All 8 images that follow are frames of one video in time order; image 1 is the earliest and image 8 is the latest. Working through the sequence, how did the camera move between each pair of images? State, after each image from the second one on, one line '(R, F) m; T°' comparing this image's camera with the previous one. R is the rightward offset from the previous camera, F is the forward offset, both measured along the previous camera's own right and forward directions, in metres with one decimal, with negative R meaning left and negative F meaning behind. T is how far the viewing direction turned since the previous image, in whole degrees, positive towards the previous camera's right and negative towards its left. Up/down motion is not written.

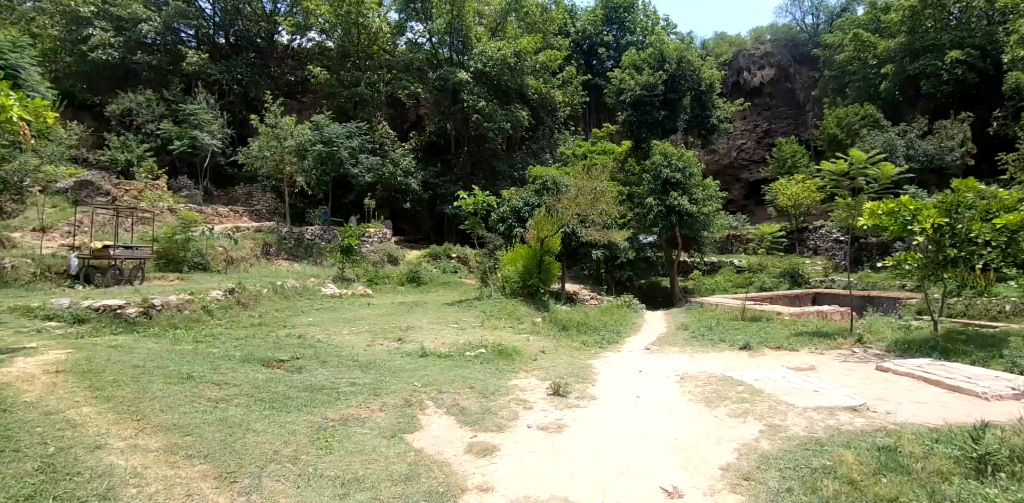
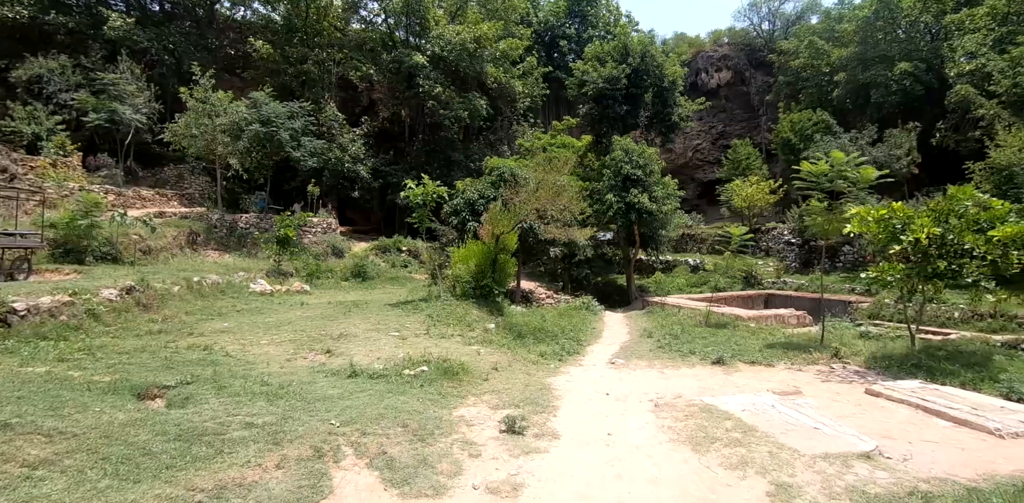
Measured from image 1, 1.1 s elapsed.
(0.0, +0.9) m; +5°
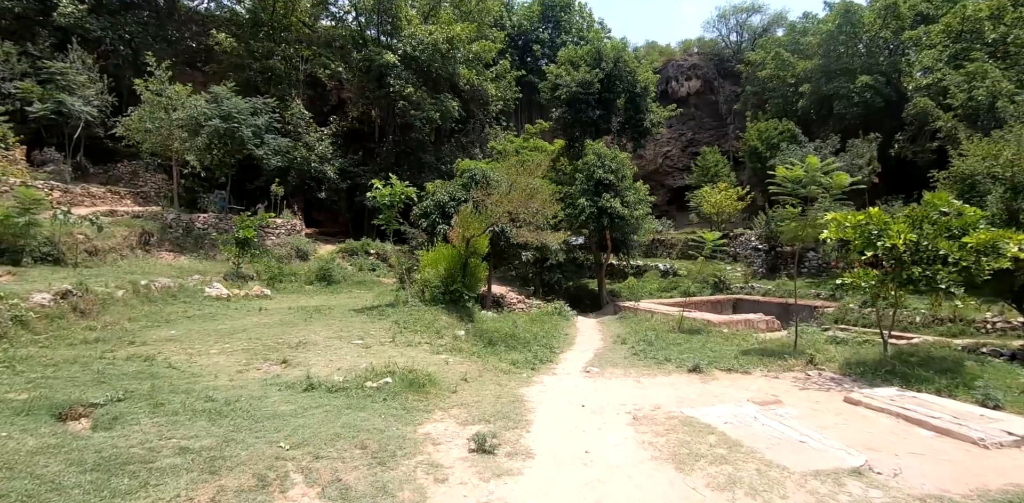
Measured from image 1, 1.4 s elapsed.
(0.0, +0.3) m; +3°
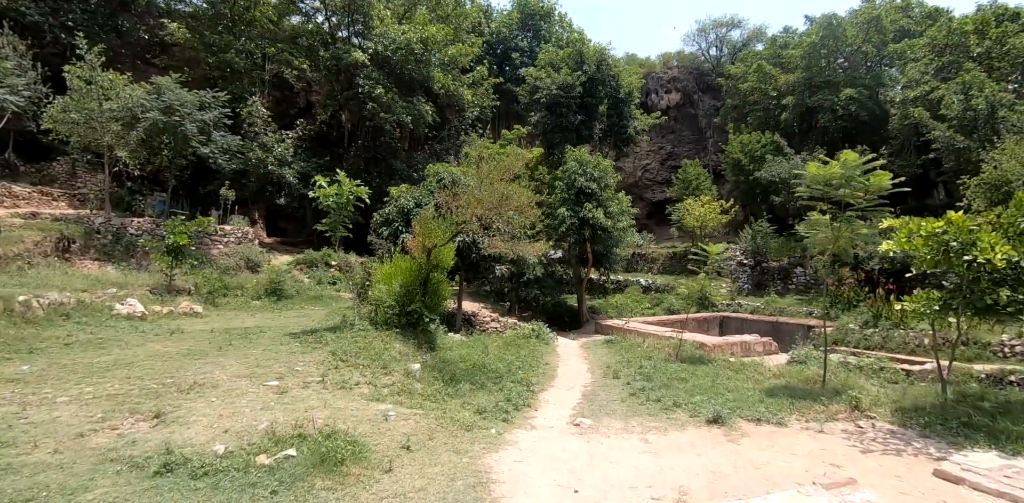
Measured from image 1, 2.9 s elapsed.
(+0.1, +1.5) m; +2°
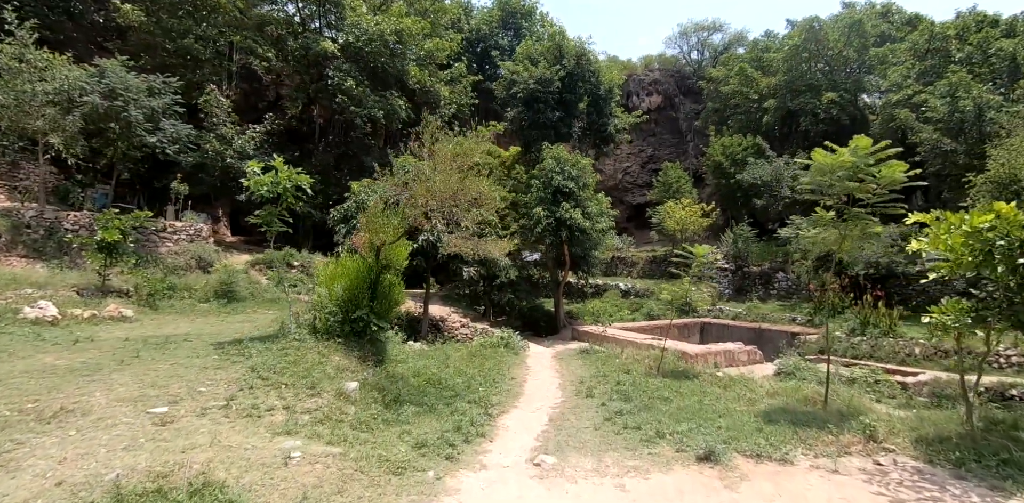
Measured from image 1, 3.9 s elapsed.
(+0.2, +0.9) m; +2°
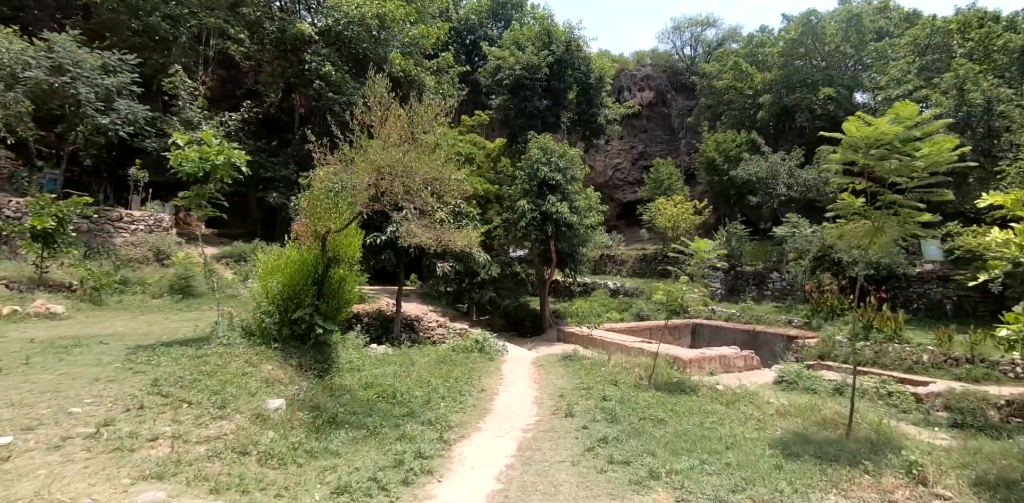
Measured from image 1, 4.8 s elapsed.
(+0.2, +0.9) m; +1°
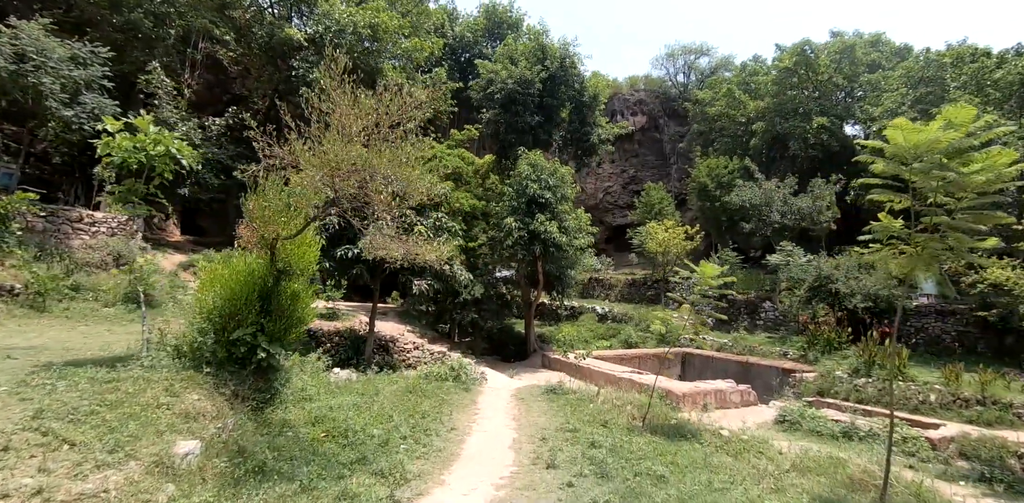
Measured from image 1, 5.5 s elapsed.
(+0.1, +0.7) m; +1°
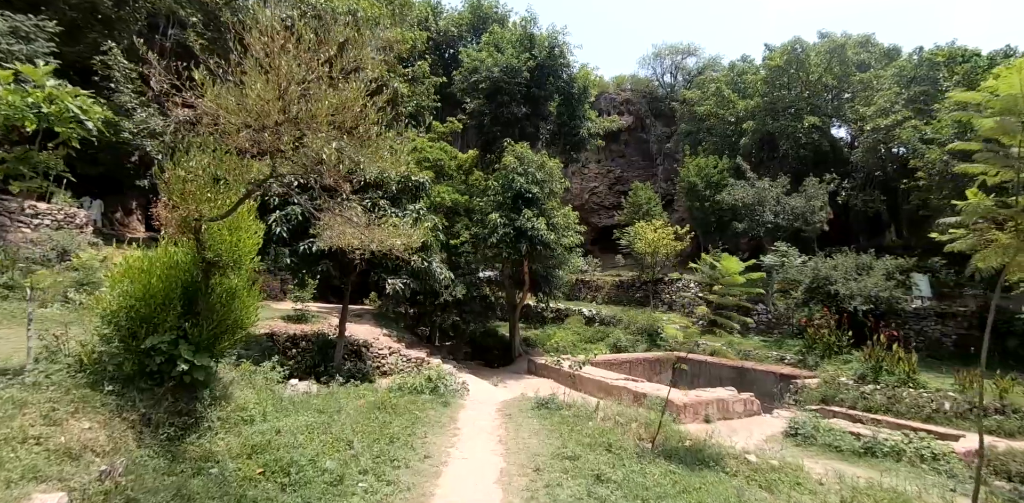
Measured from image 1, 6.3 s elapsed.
(0.0, +0.9) m; +2°
